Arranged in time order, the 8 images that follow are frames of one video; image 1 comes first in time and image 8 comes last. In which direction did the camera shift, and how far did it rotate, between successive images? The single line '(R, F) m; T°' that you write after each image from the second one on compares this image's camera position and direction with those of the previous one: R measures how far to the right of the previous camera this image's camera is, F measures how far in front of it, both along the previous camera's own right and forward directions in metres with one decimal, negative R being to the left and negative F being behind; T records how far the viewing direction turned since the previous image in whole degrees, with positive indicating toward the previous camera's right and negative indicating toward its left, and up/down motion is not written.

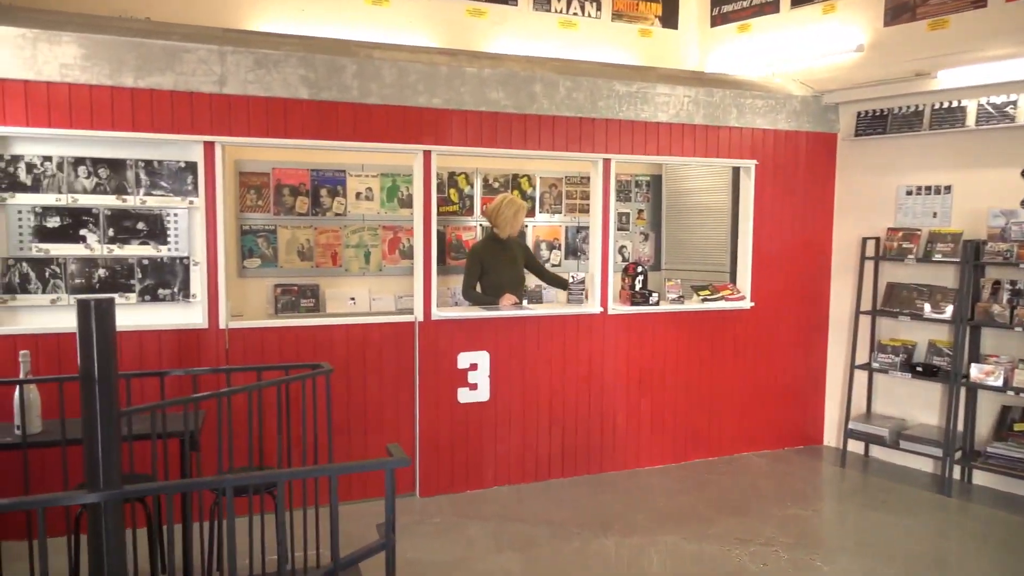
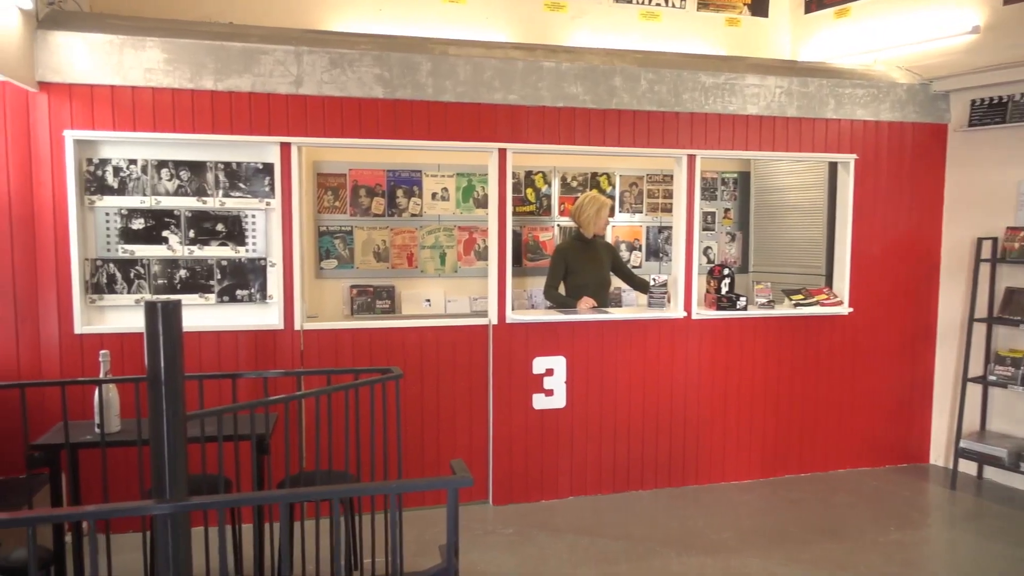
(0.0, +0.1) m; -6°
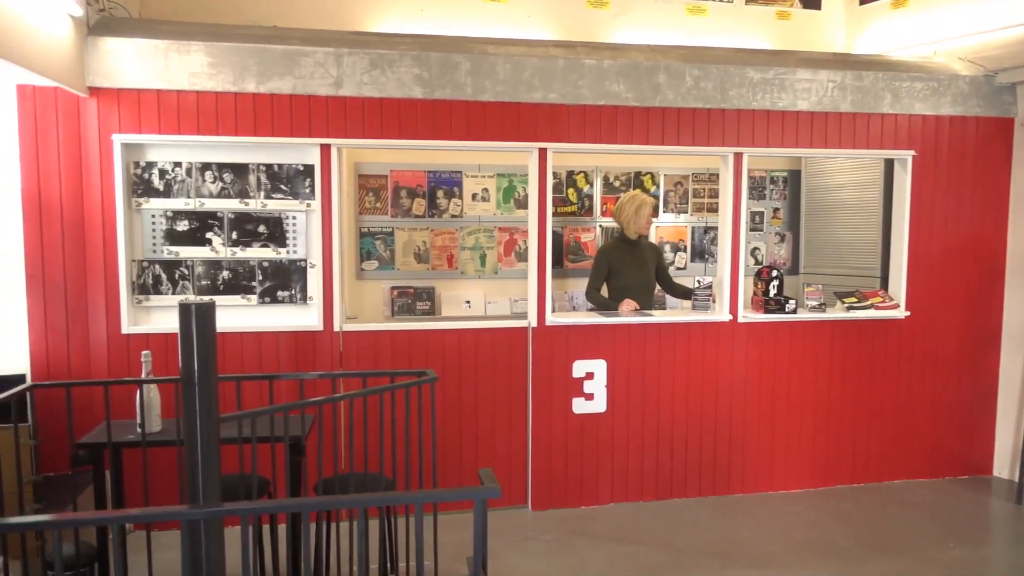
(0.0, +0.1) m; -4°
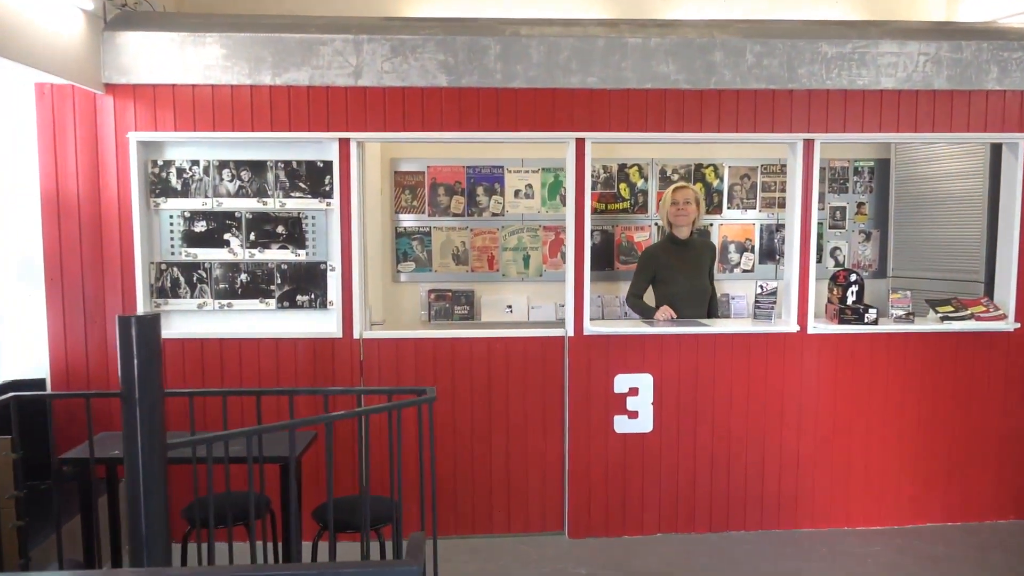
(+0.2, +0.3) m; -7°
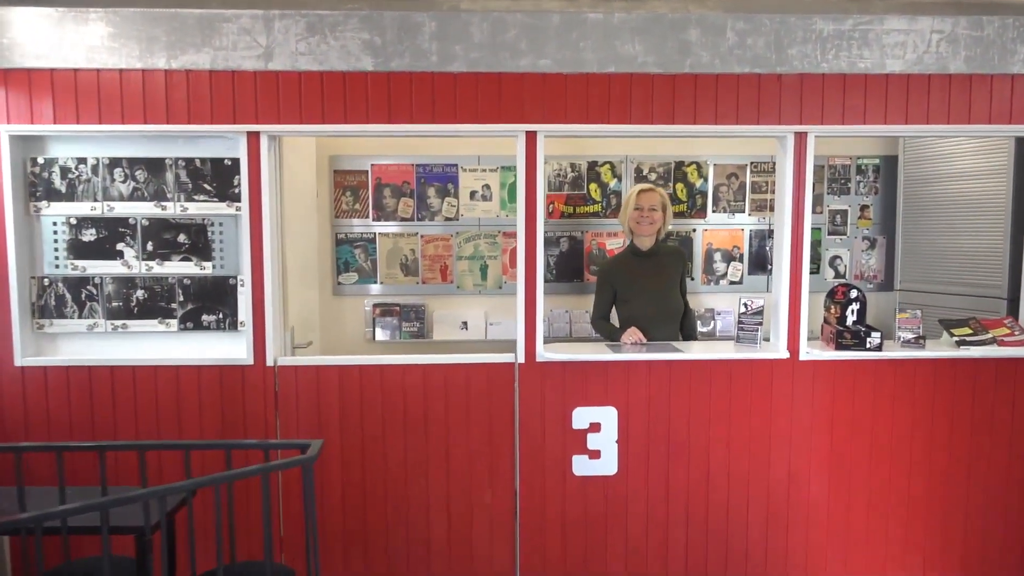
(+0.3, +0.5) m; -1°
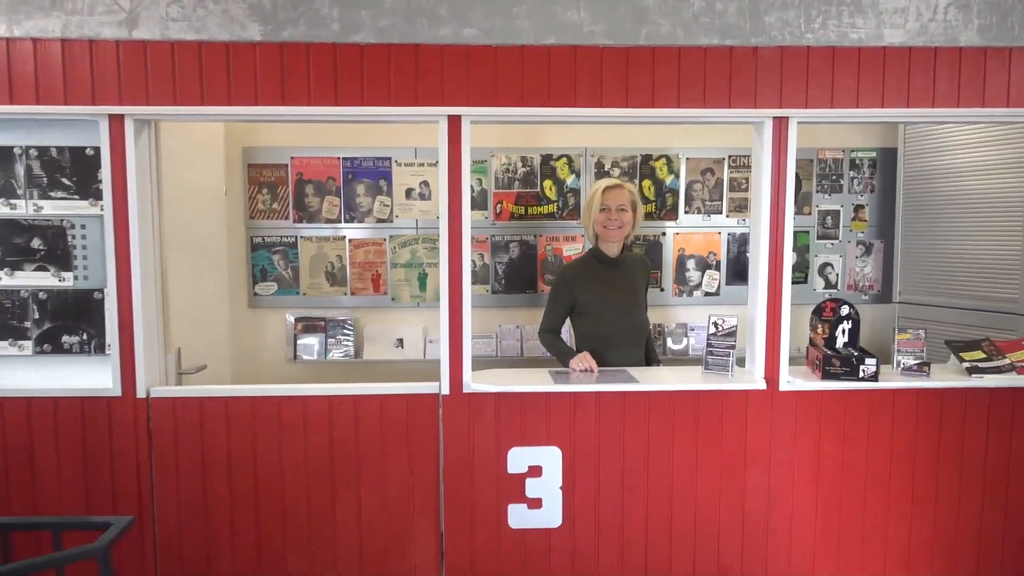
(+0.3, +0.5) m; 0°
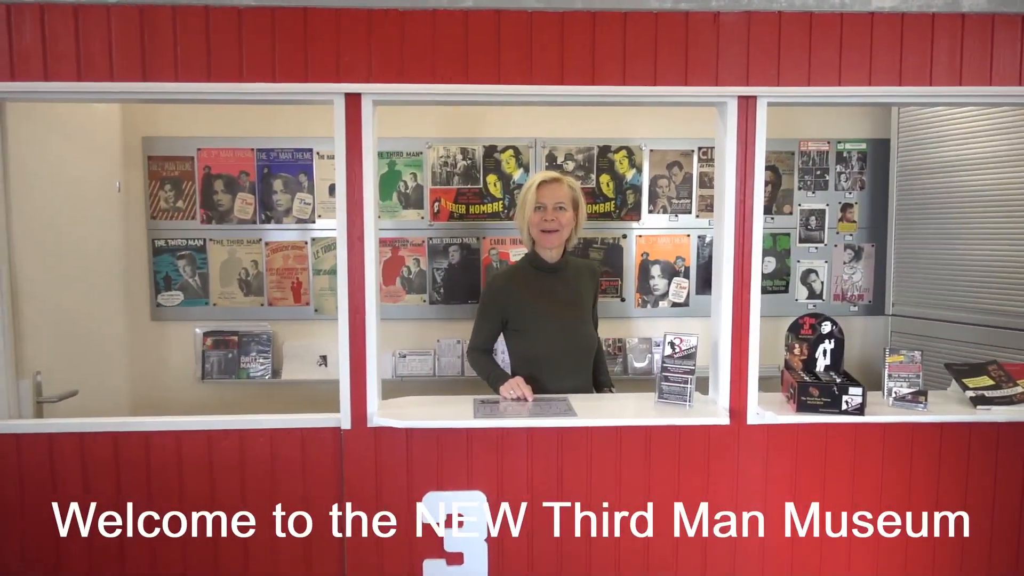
(+0.2, +0.4) m; 0°
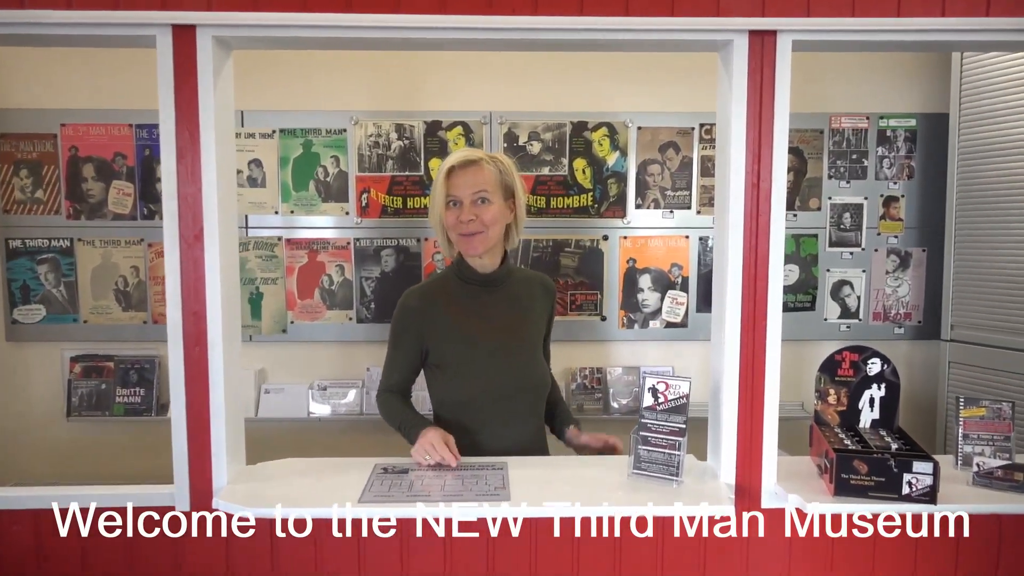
(+0.2, +0.6) m; -1°
